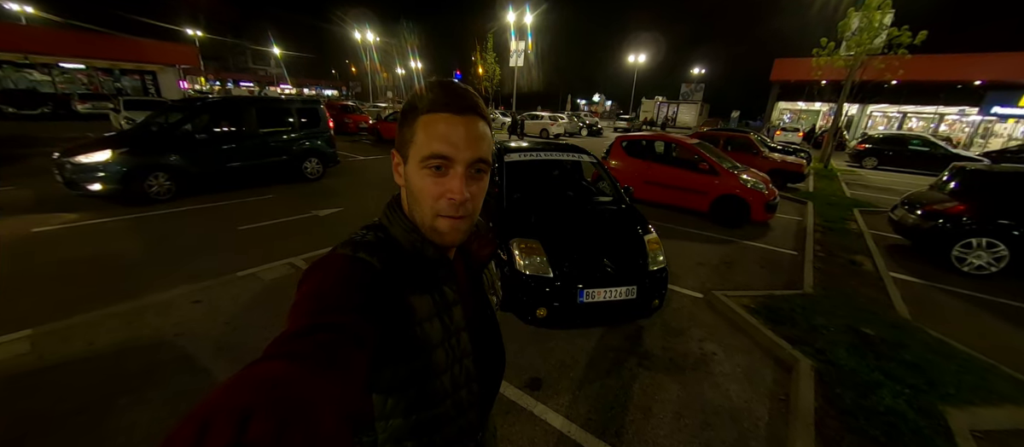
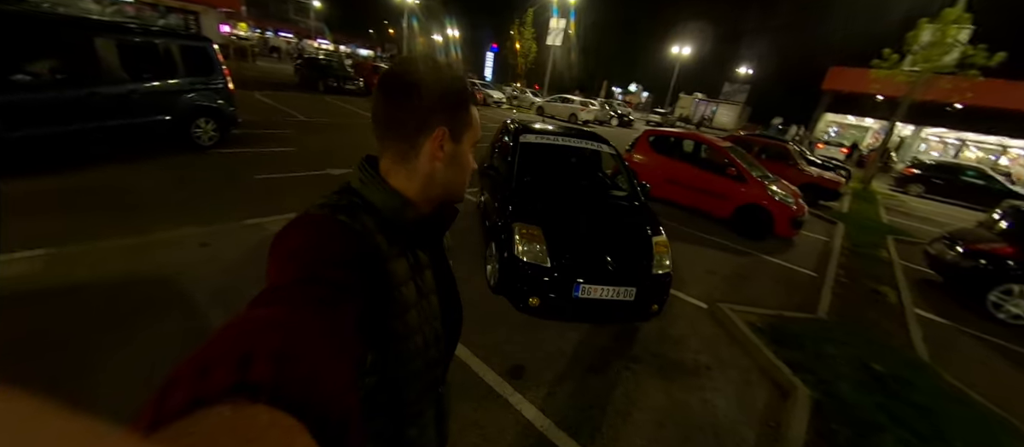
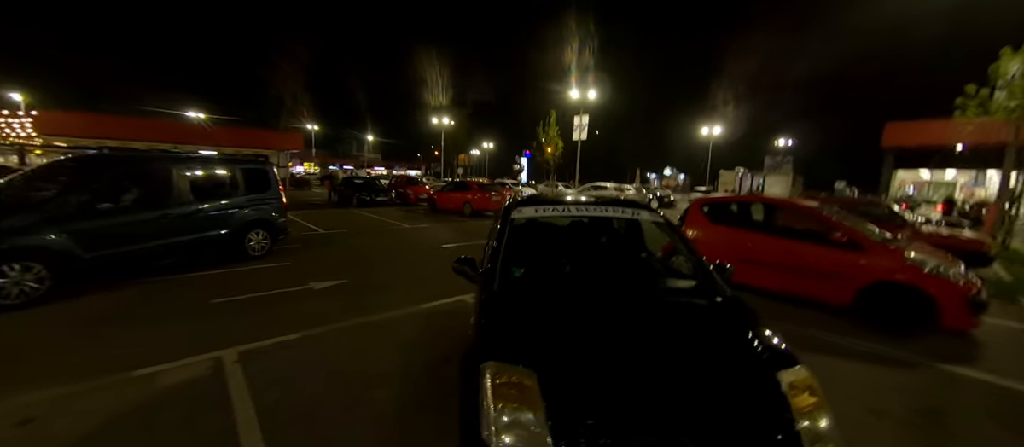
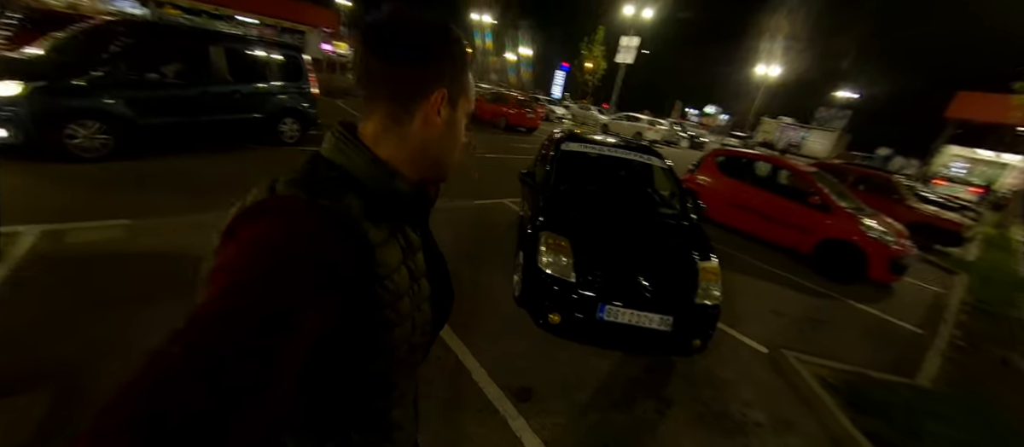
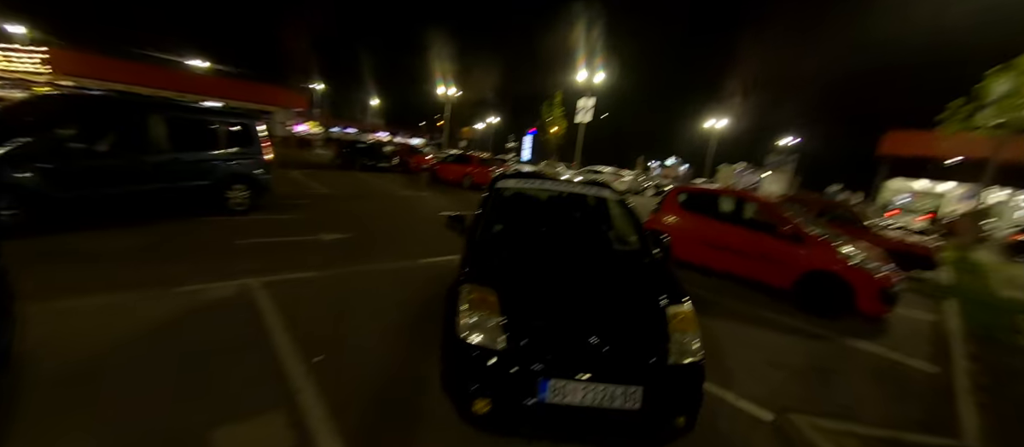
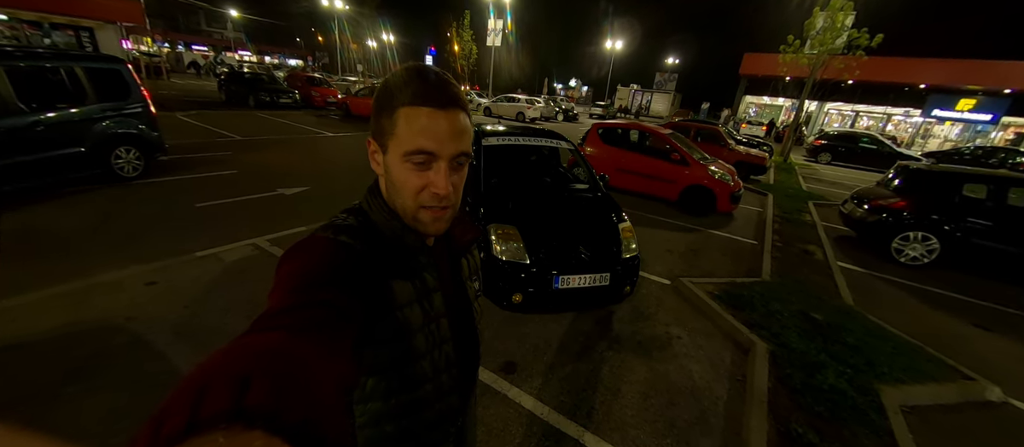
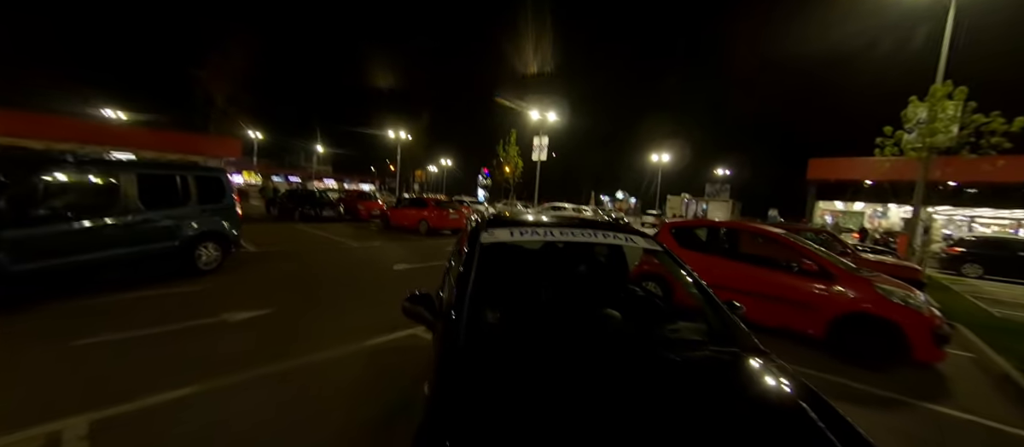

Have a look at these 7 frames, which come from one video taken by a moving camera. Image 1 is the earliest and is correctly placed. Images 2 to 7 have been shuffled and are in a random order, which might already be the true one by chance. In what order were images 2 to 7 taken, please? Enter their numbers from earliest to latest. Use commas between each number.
6, 2, 4, 5, 3, 7
